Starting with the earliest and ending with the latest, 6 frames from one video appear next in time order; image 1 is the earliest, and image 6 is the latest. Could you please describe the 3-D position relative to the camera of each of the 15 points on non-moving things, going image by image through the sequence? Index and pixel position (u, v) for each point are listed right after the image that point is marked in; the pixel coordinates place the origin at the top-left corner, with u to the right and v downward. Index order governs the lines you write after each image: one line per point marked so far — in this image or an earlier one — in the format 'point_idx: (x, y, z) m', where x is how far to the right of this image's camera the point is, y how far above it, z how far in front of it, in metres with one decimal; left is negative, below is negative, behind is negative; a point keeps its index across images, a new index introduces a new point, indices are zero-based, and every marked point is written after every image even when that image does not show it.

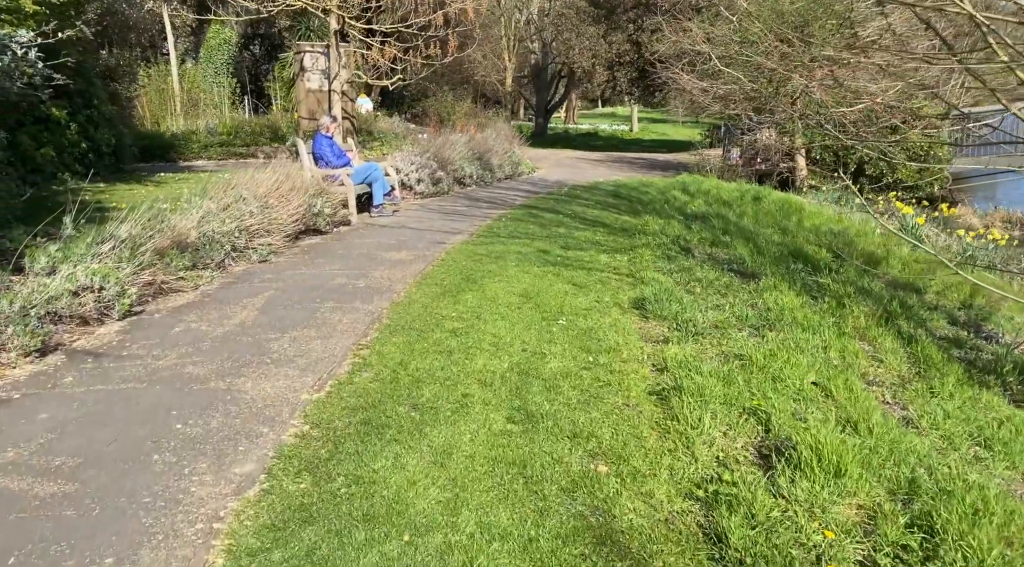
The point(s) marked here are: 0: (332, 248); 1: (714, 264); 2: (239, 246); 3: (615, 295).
0: (-1.8, +0.4, +9.0) m
1: (+1.9, +0.2, +8.2) m
2: (-2.4, +0.3, +7.9) m
3: (+0.8, -0.1, +6.8) m
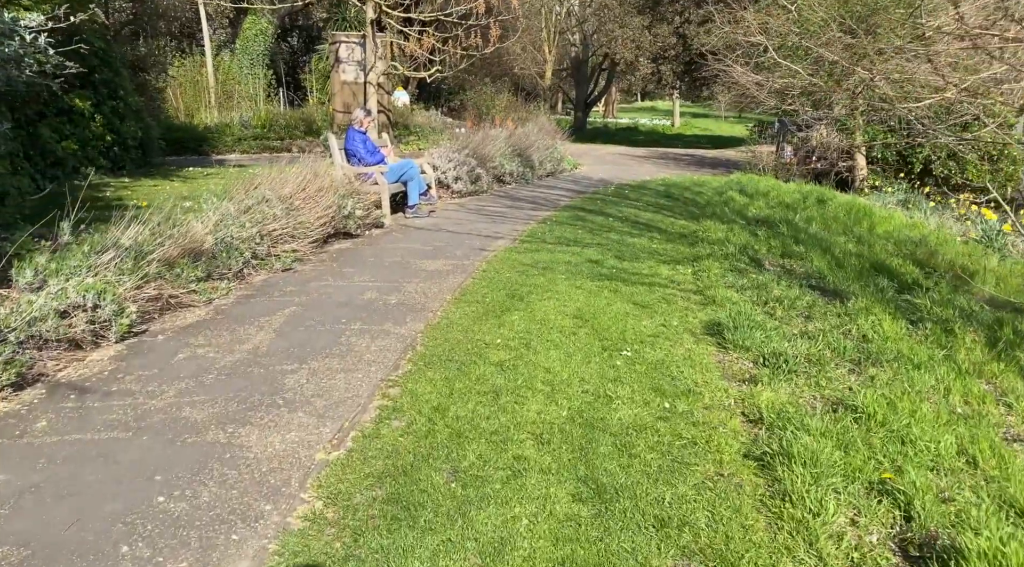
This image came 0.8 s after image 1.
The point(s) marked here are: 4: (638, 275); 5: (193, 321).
0: (-1.4, +0.3, +8.2) m
1: (+2.3, 0.0, +7.3) m
2: (-2.0, +0.2, +7.1) m
3: (+1.1, -0.2, +5.9) m
4: (+1.0, +0.1, +7.2) m
5: (-2.0, -0.2, +5.6) m
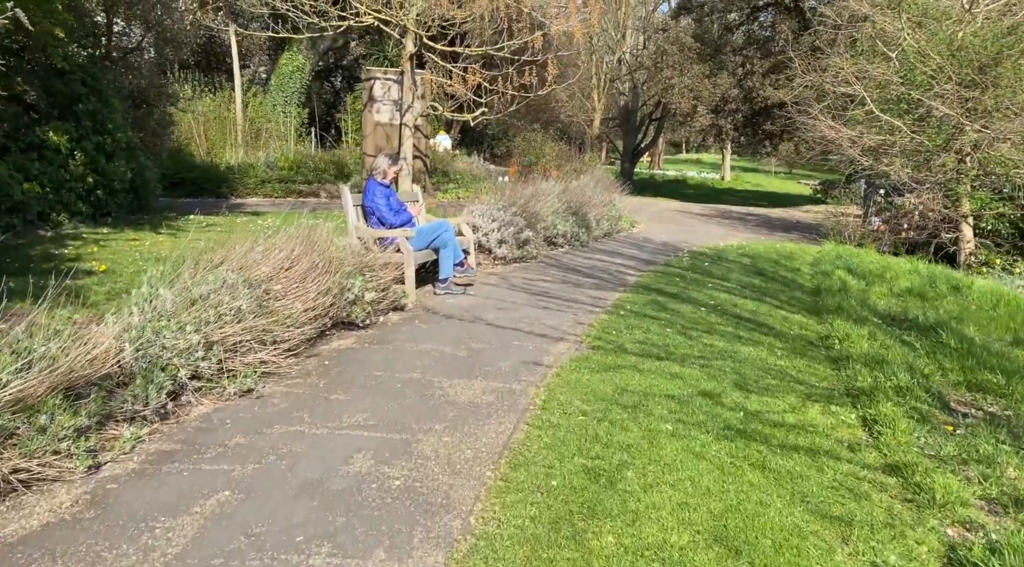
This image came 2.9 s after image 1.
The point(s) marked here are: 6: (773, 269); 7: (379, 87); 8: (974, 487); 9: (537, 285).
0: (-0.9, -0.5, +5.8) m
1: (+2.7, -0.8, +4.7) m
2: (-1.6, -0.5, +4.7) m
3: (+1.5, -1.0, +3.3) m
4: (+1.4, -0.8, +4.7) m
5: (-1.7, -0.9, +3.2) m
6: (+3.4, +0.2, +11.4) m
7: (-2.4, +3.7, +16.6) m
8: (+2.1, -0.9, +4.0) m
9: (+0.3, 0.0, +9.2) m
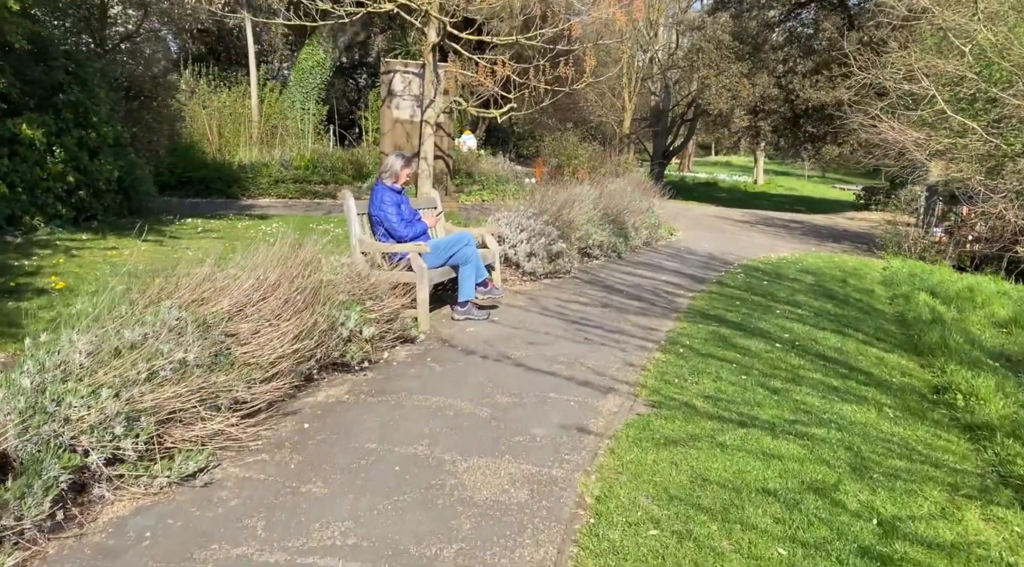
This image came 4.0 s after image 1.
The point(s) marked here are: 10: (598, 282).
0: (-0.8, -0.7, +4.4) m
1: (+2.8, -1.1, +3.2) m
2: (-1.5, -0.6, +3.4) m
3: (+1.6, -1.2, +1.9) m
4: (+1.6, -1.0, +3.2) m
5: (-1.6, -1.0, +1.9) m
6: (+3.7, -0.1, +9.9) m
7: (-1.9, +3.5, +15.3) m
8: (+2.2, -1.1, +2.5) m
9: (+0.5, -0.2, +7.8) m
10: (+0.9, 0.0, +9.6) m
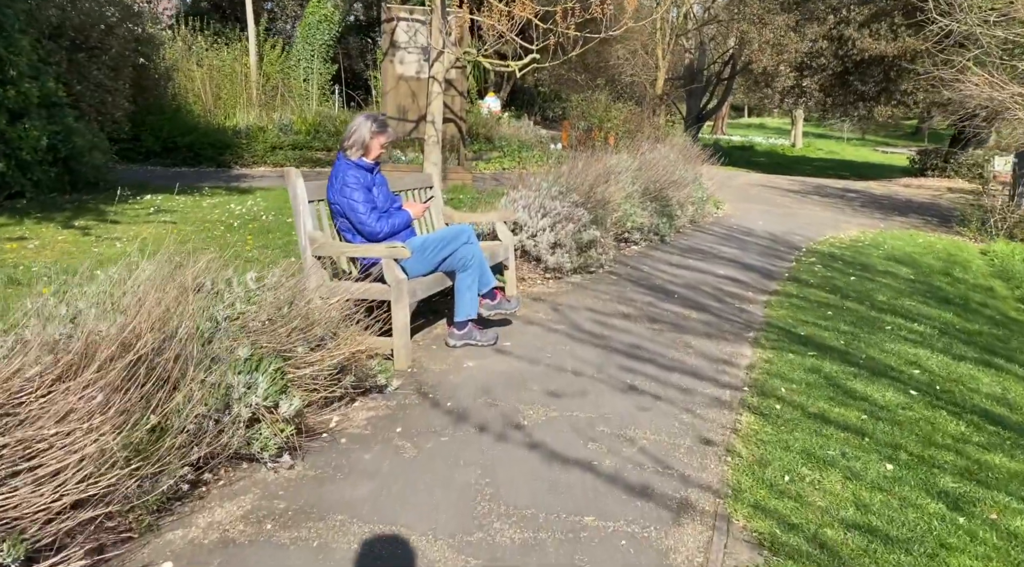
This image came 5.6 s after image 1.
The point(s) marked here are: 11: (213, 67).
0: (-0.7, -0.9, +2.4) m
1: (+2.8, -1.3, +1.1) m
2: (-1.5, -0.9, +1.4) m
3: (+1.5, -1.5, -0.2) m
4: (+1.6, -1.2, +1.2) m
5: (-1.6, -1.3, -0.1) m
6: (+3.9, 0.0, +7.8) m
7: (-1.6, +3.7, +13.1) m
8: (+2.2, -1.4, +0.5) m
9: (+0.7, -0.3, +5.7) m
10: (+1.1, 0.0, +7.5) m
11: (-6.7, +4.8, +19.5) m
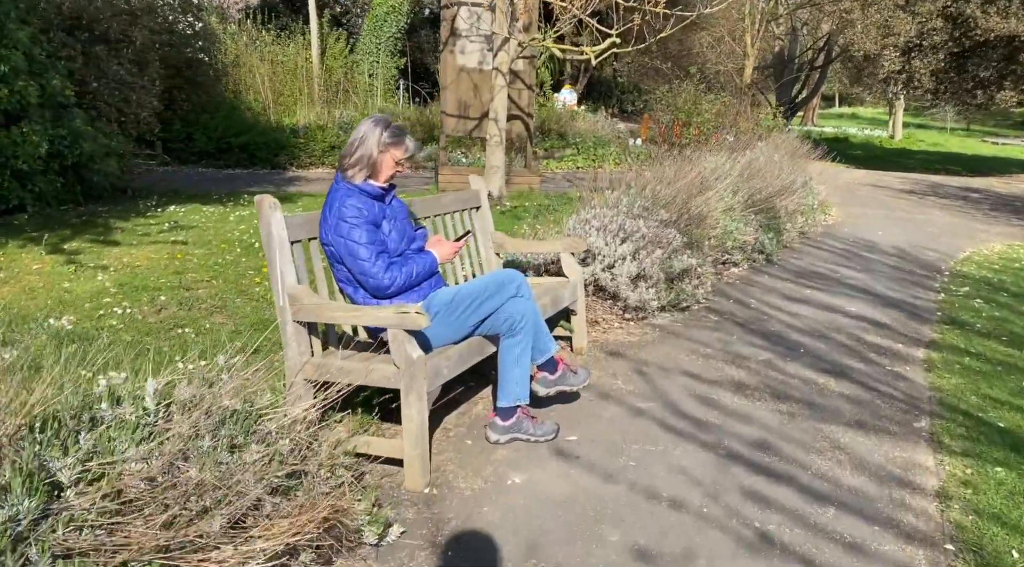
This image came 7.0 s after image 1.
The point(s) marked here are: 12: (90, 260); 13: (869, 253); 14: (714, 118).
0: (-0.7, -1.2, +0.9) m
1: (+2.7, -1.7, -0.7) m
2: (-1.5, -1.2, 0.0) m
3: (+1.3, -1.9, -1.8) m
4: (+1.5, -1.6, -0.5) m
5: (-1.8, -1.7, -1.5) m
6: (+4.4, -0.3, +5.9) m
7: (-0.6, +3.5, +11.6) m
8: (+2.0, -1.8, -1.3) m
9: (+1.0, -0.6, +4.1) m
10: (+1.6, -0.3, +5.8) m
11: (-5.1, +4.6, +18.4) m
12: (-3.0, +0.2, +6.2) m
13: (+3.6, +0.3, +8.8) m
14: (+3.1, +2.5, +13.4) m
